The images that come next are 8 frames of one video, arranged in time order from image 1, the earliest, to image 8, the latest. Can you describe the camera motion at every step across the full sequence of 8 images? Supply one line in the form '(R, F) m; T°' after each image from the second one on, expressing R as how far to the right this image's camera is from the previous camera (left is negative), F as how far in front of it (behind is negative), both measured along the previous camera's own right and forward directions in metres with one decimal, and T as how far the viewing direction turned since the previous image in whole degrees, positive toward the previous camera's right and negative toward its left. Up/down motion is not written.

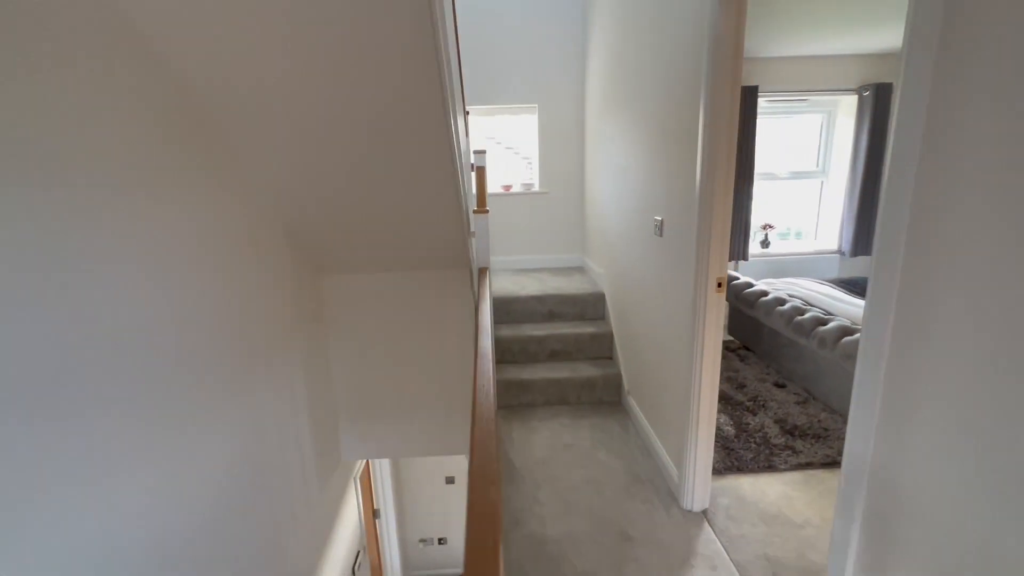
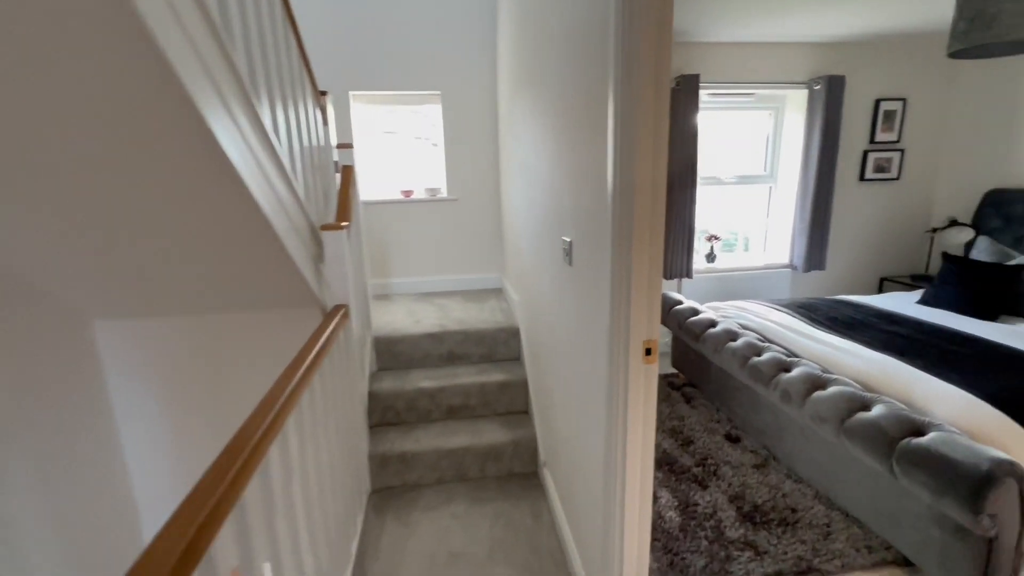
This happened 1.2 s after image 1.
(+0.4, +0.7) m; +5°
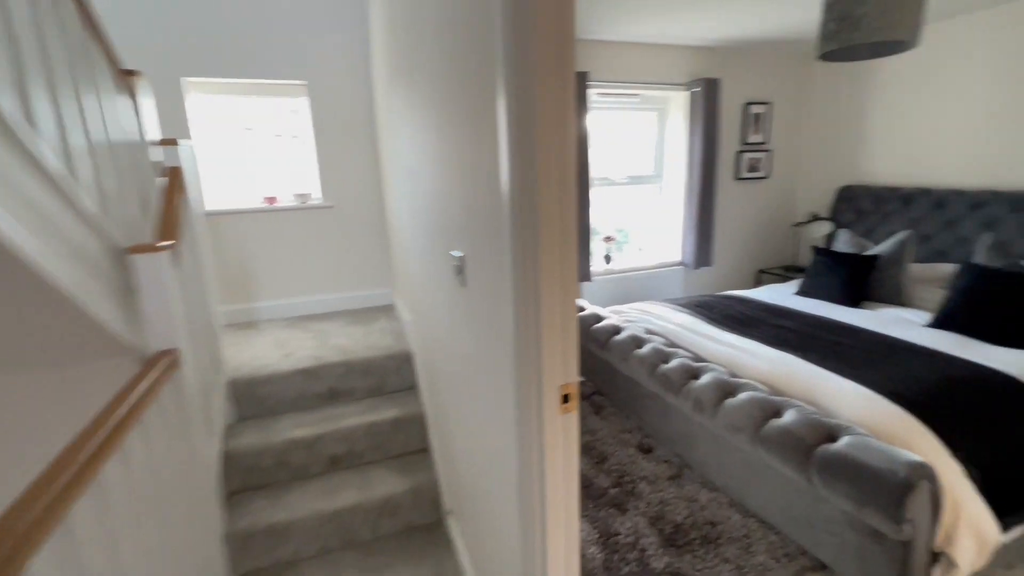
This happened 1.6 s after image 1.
(+0.1, +0.3) m; +12°
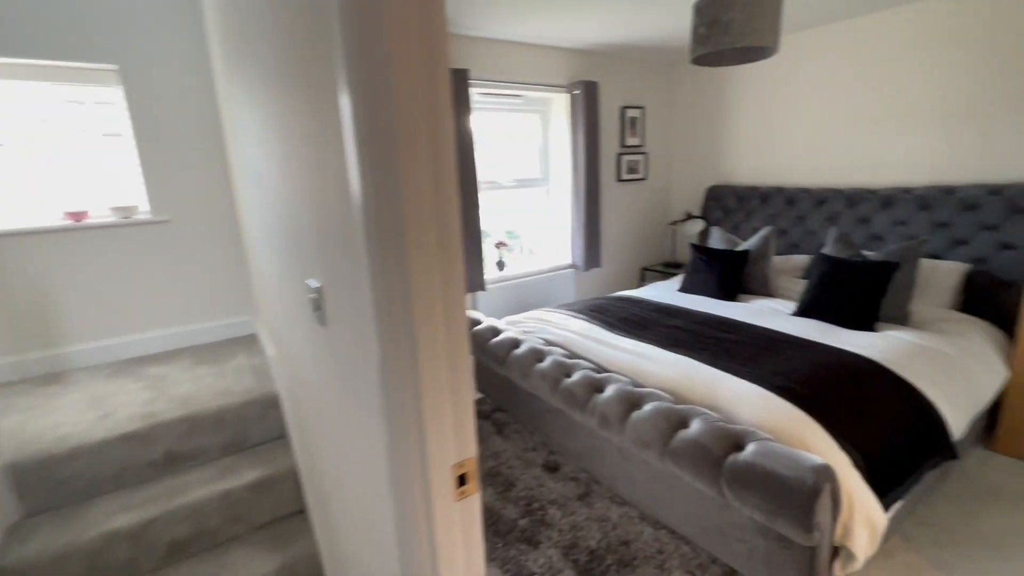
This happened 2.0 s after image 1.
(0.0, +0.2) m; +13°
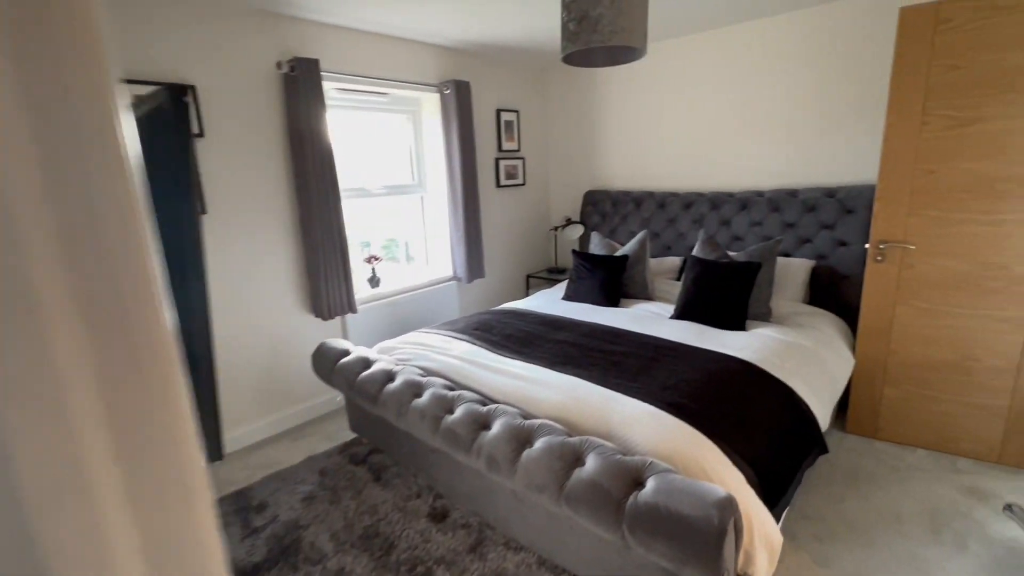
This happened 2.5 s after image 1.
(+0.1, +0.3) m; +13°
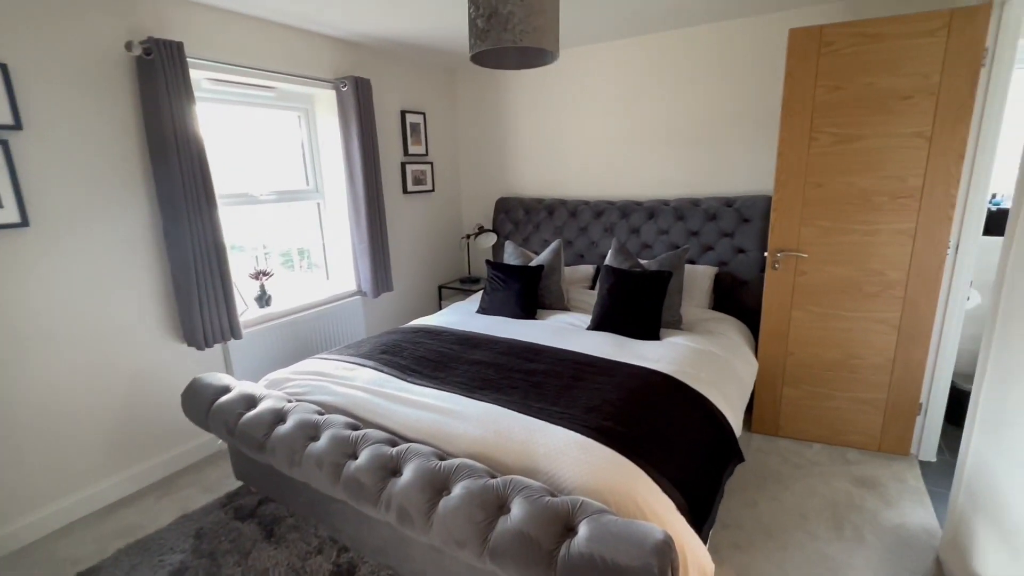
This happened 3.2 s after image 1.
(0.0, +0.2) m; +11°
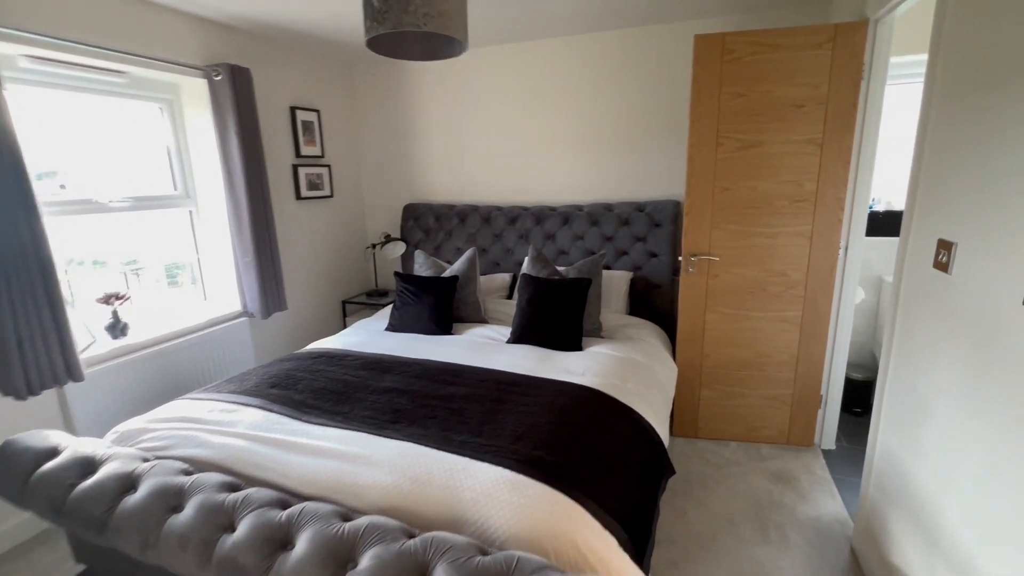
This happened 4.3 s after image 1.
(0.0, +0.2) m; +11°
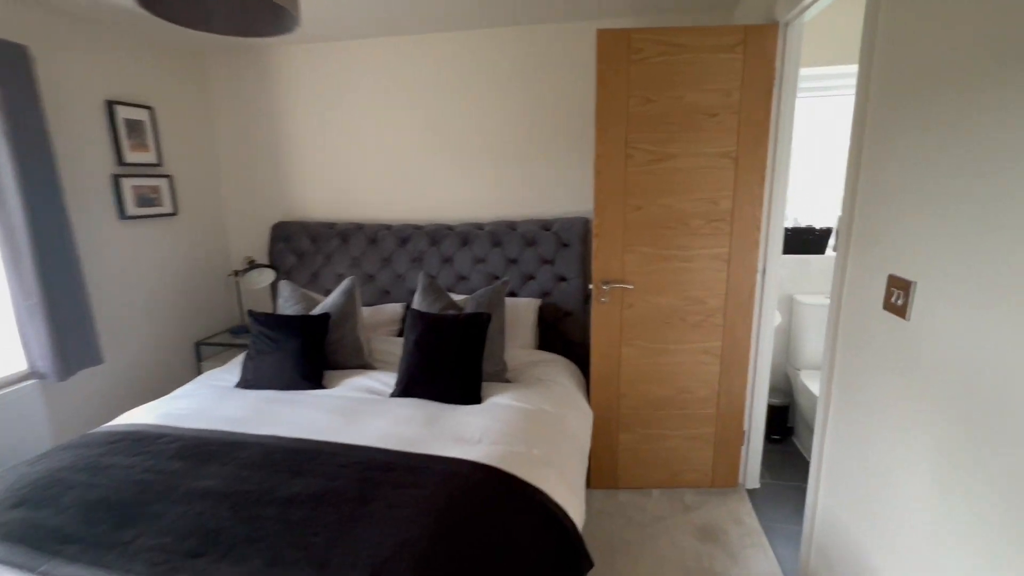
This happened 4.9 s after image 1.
(+0.2, +0.4) m; +10°
